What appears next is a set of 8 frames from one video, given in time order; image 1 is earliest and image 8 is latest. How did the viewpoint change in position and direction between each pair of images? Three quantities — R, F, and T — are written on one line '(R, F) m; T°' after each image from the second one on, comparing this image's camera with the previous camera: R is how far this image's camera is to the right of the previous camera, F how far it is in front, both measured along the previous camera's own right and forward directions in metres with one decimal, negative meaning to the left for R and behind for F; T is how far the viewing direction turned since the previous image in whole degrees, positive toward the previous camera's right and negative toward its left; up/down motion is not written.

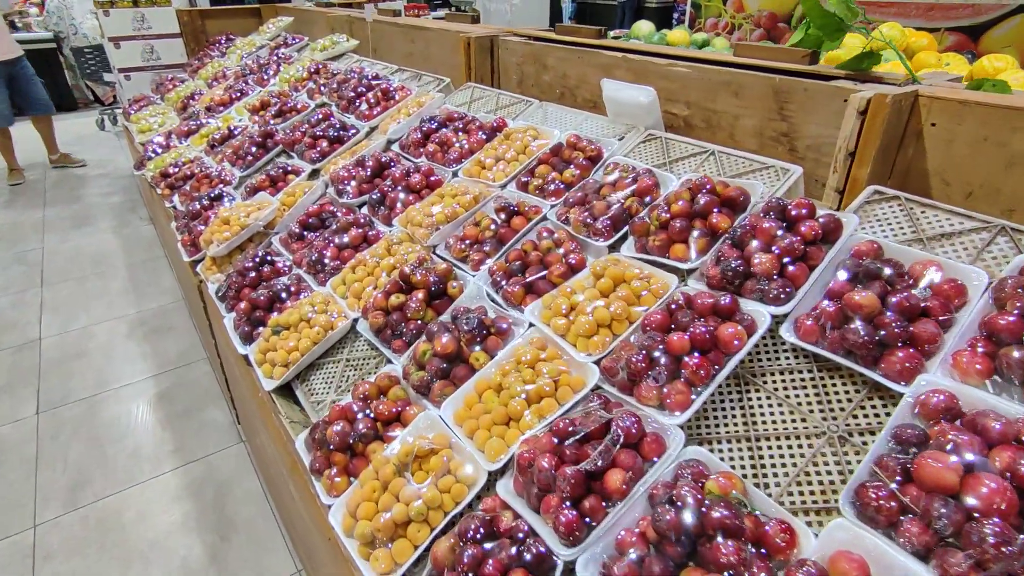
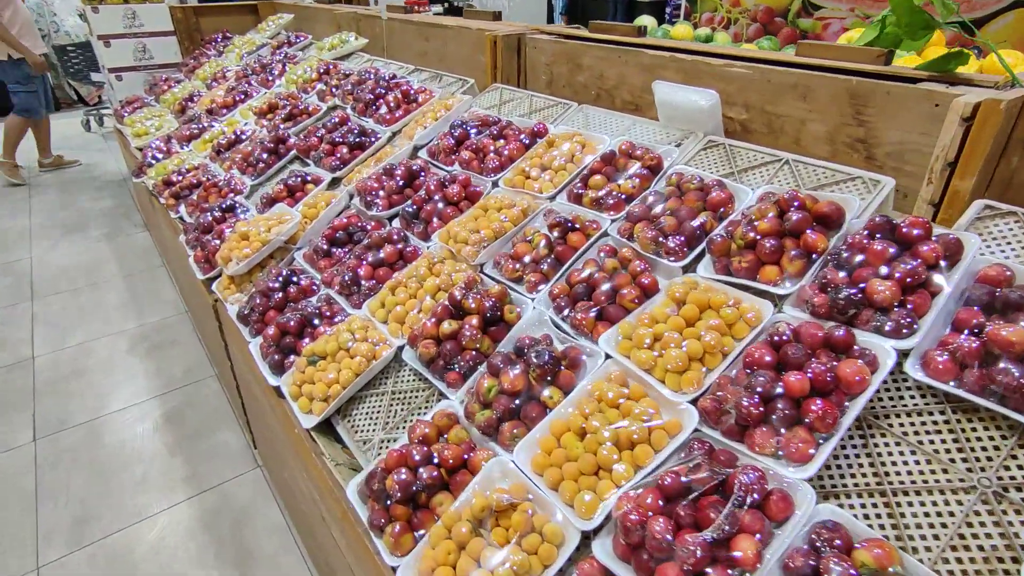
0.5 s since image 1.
(-0.2, +0.1) m; +1°
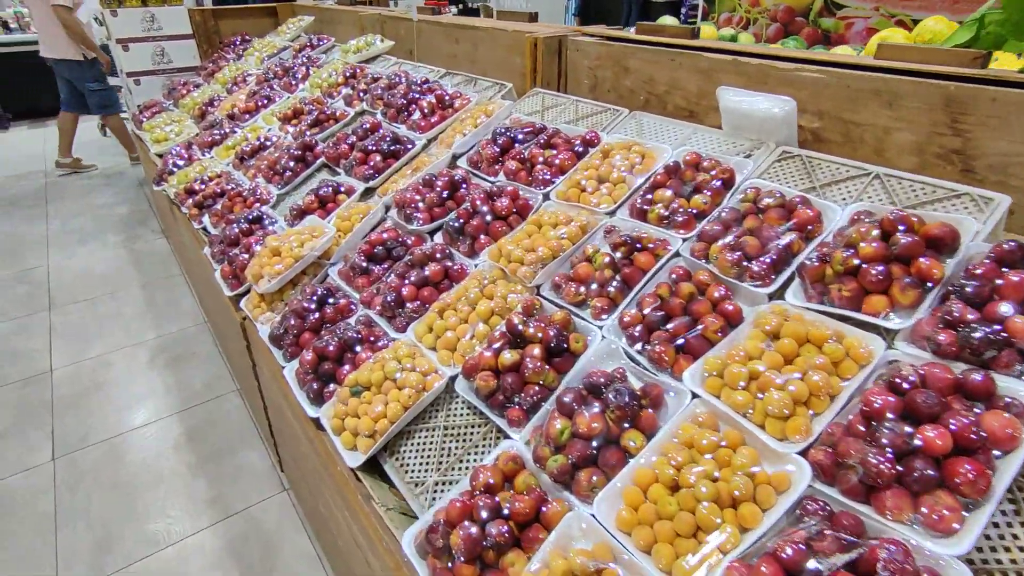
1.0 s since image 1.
(-0.1, +0.1) m; -1°
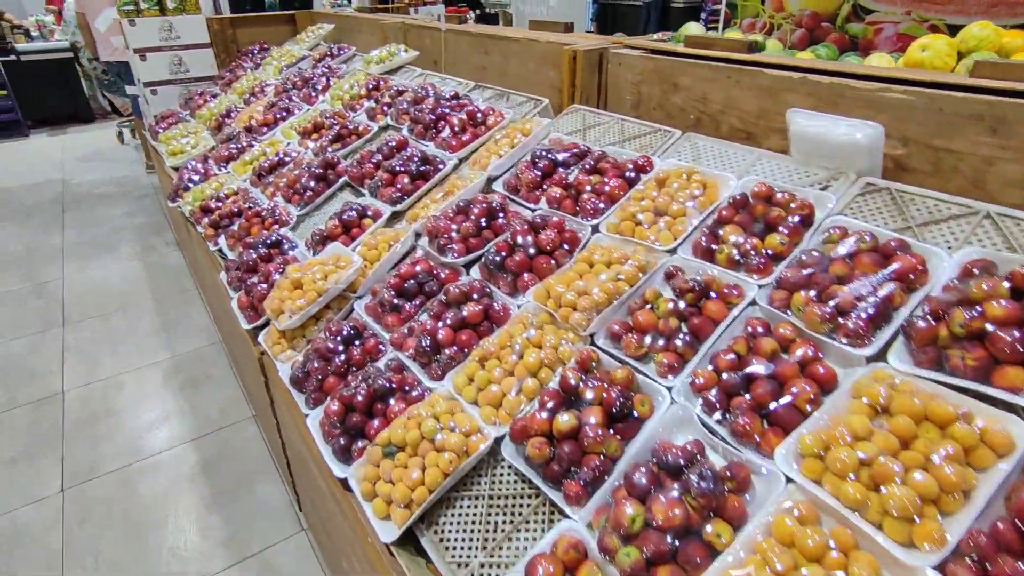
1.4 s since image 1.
(-0.1, +0.1) m; -1°
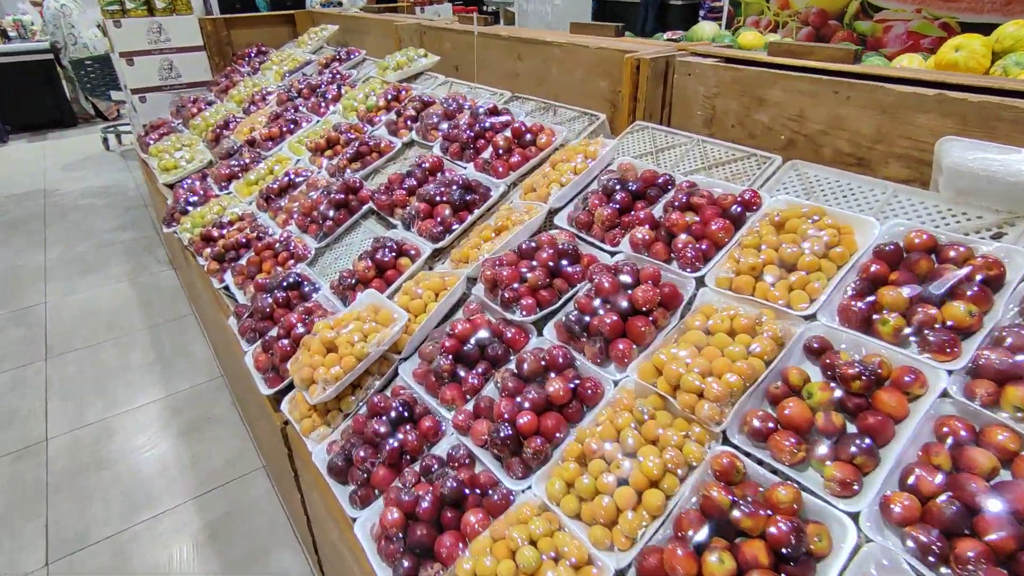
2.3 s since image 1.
(-0.2, +0.3) m; +1°
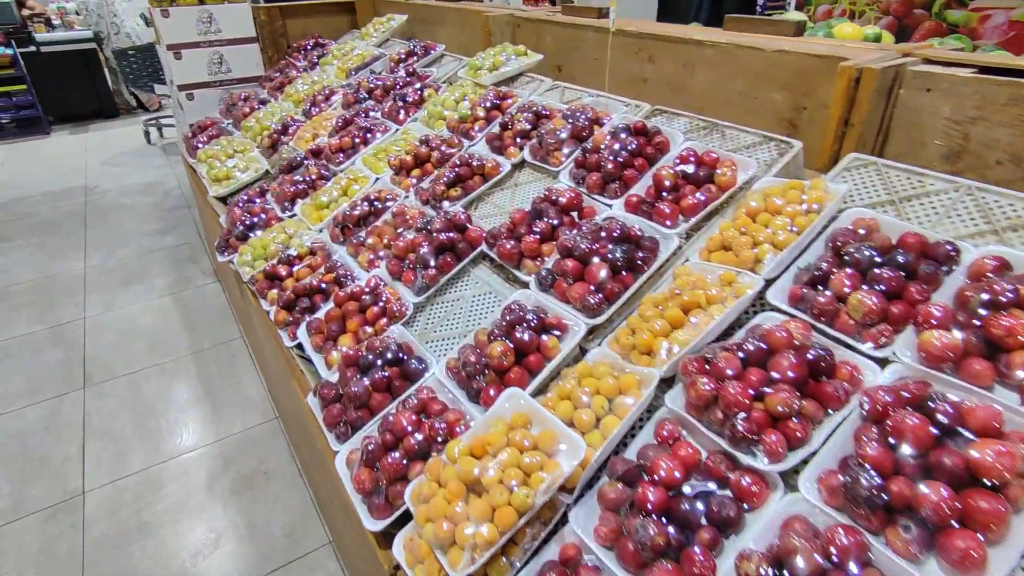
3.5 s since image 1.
(-0.3, +0.4) m; -2°
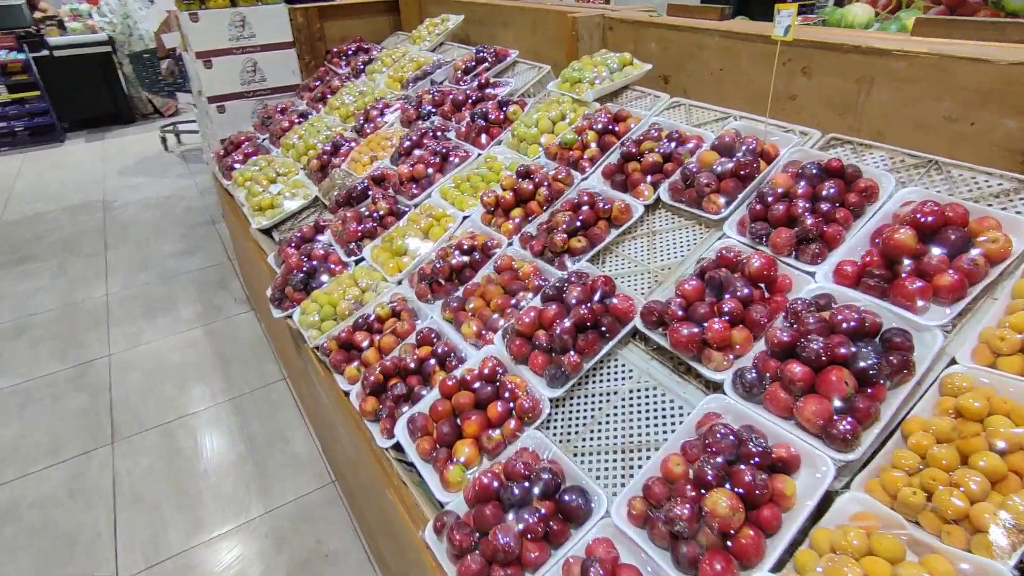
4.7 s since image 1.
(-0.3, +0.3) m; -1°
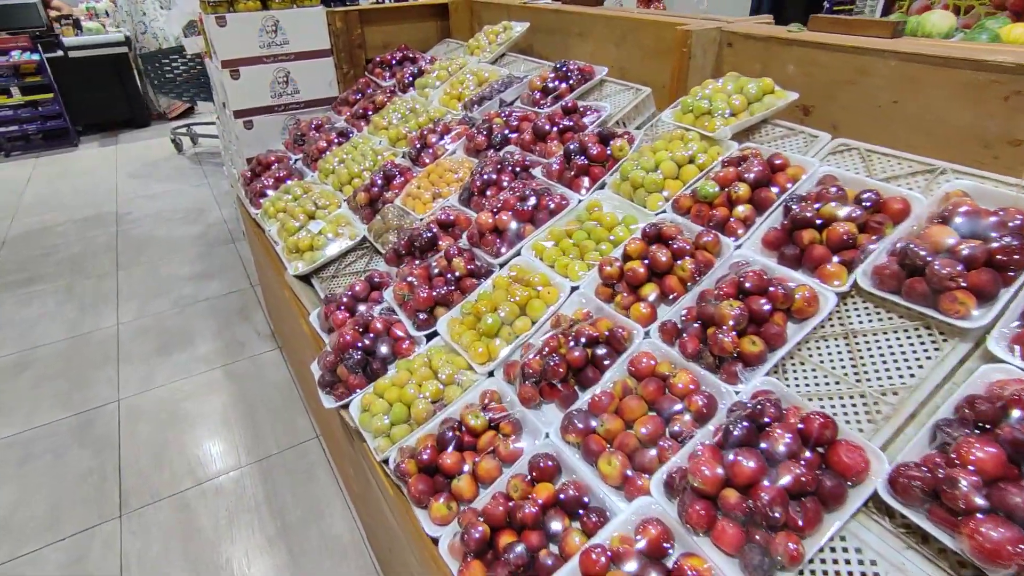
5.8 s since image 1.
(-0.3, +0.4) m; -1°
